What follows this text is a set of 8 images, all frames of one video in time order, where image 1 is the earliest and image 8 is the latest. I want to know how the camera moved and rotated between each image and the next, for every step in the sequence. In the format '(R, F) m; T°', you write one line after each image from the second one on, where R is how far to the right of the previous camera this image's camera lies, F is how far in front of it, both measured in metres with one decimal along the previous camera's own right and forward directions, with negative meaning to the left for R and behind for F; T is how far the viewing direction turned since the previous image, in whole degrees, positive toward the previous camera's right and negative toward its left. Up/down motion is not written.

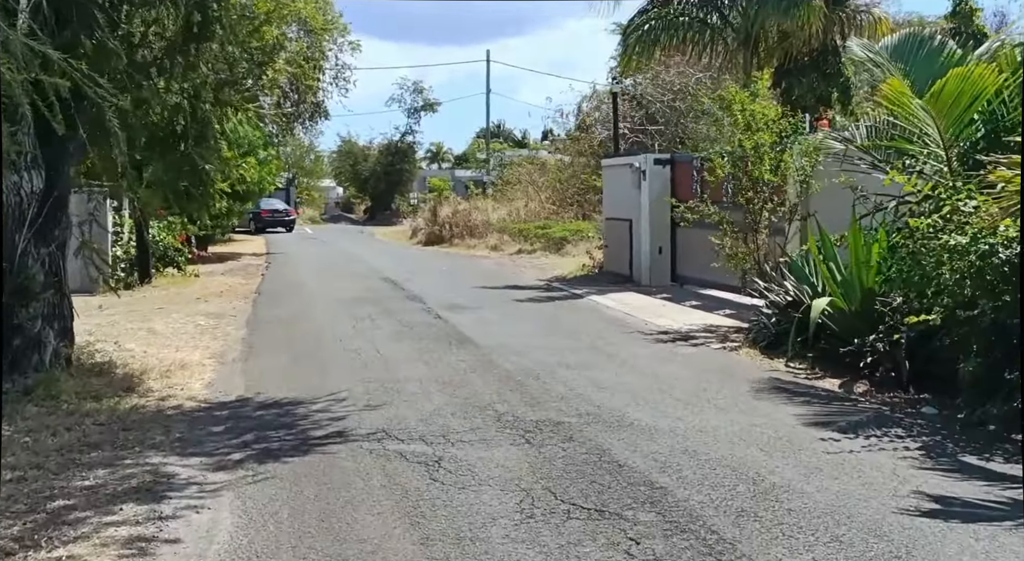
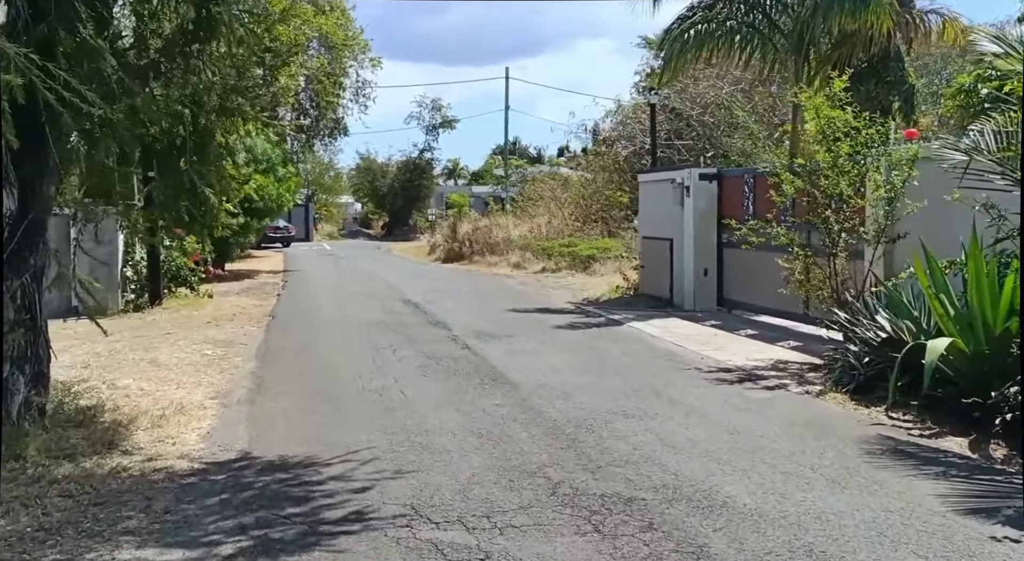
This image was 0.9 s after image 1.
(-0.3, +1.5) m; -1°
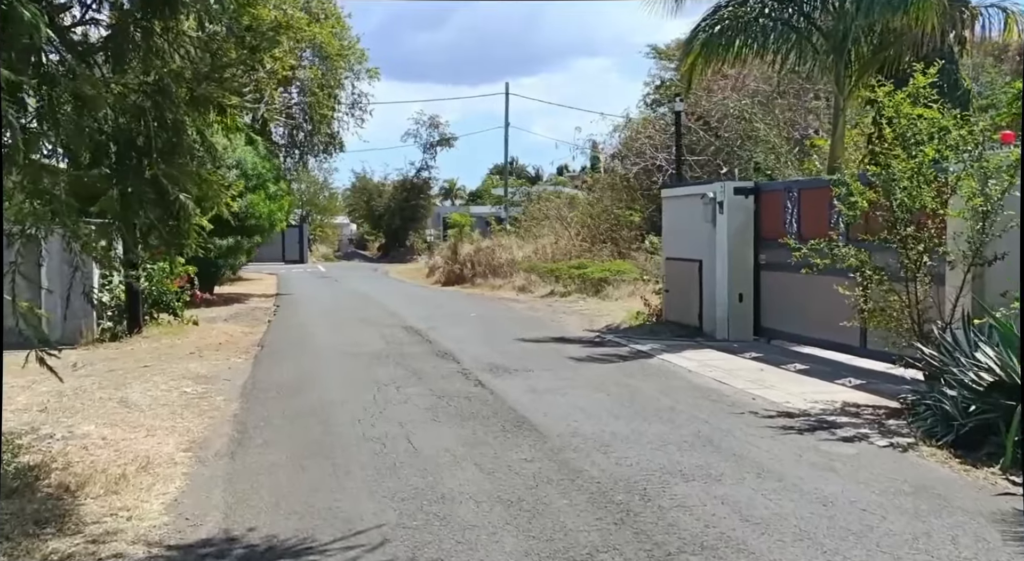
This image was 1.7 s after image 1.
(-0.3, +1.5) m; 0°
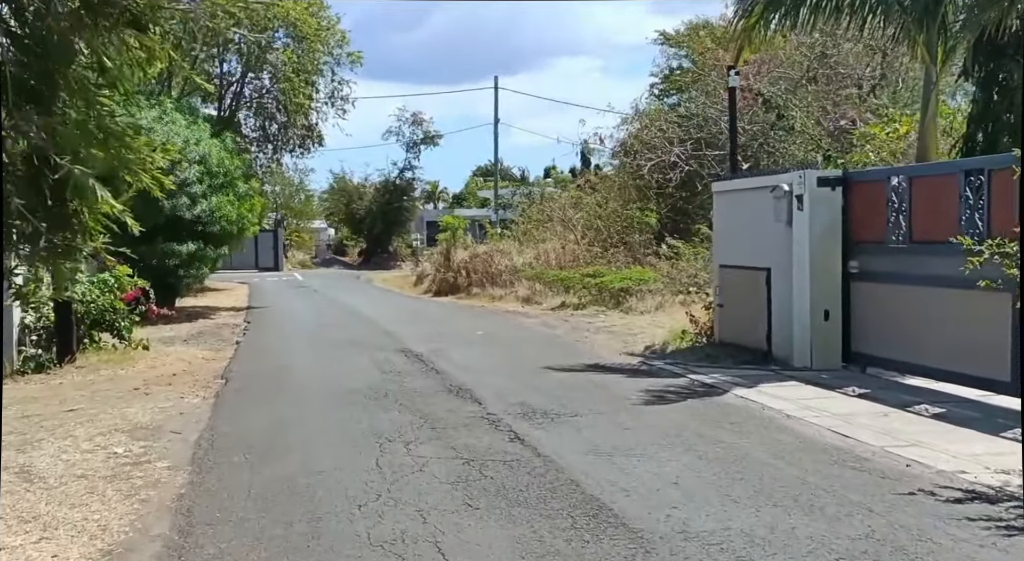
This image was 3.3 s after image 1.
(-0.5, +2.8) m; +1°
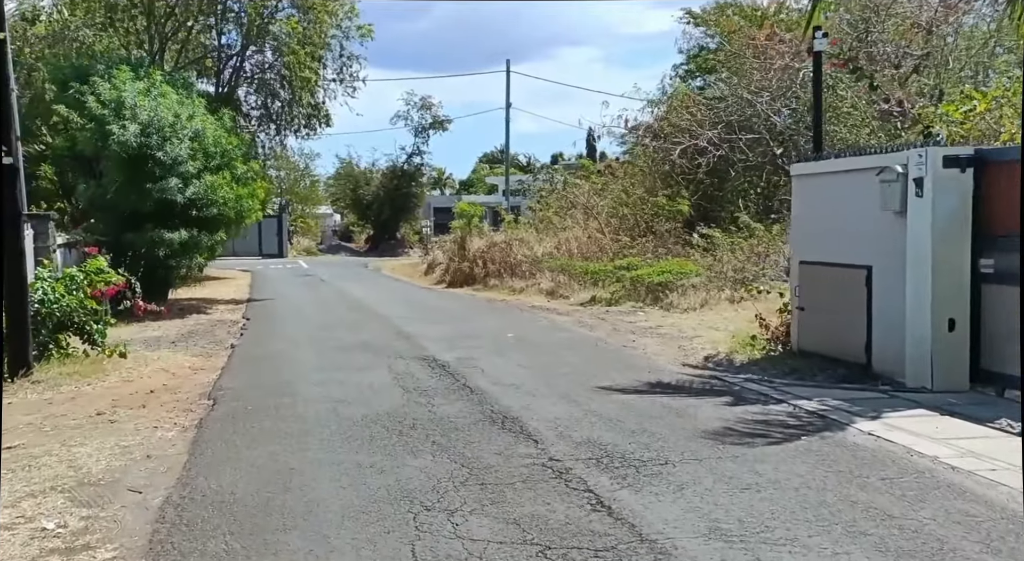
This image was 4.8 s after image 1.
(-0.4, +2.2) m; 0°
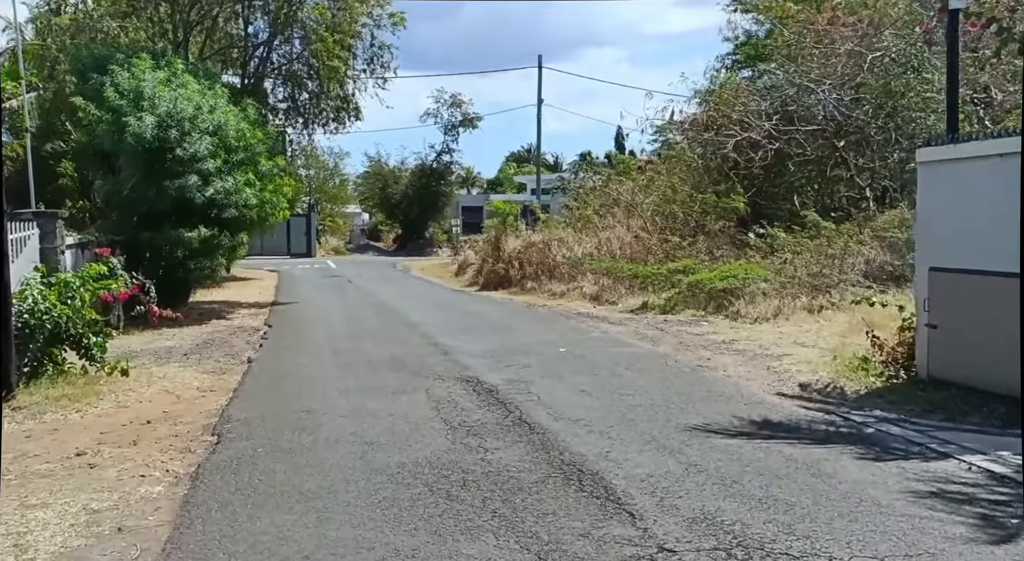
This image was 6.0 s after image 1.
(-0.4, +2.1) m; -1°
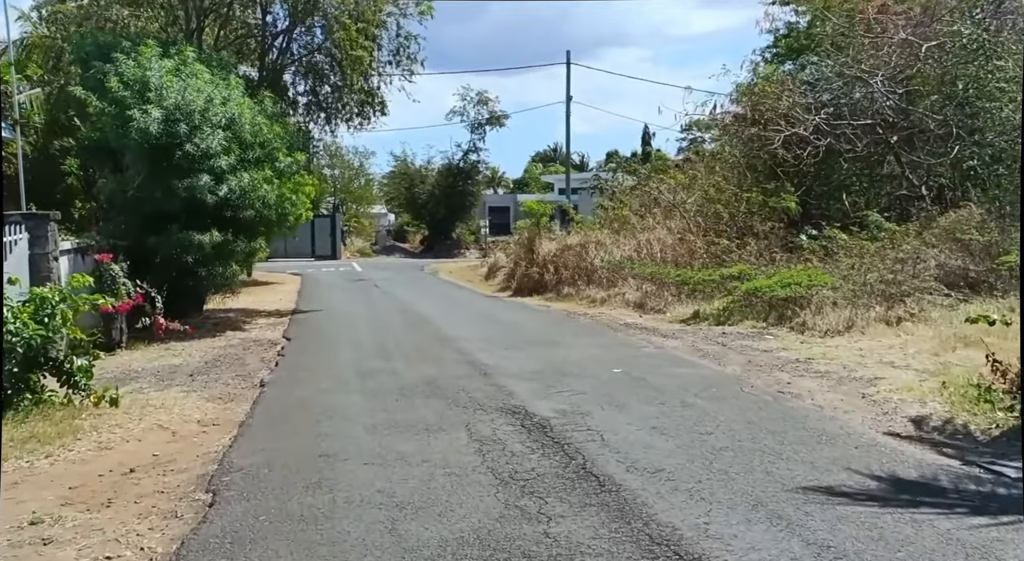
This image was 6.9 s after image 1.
(-0.3, +1.8) m; -1°
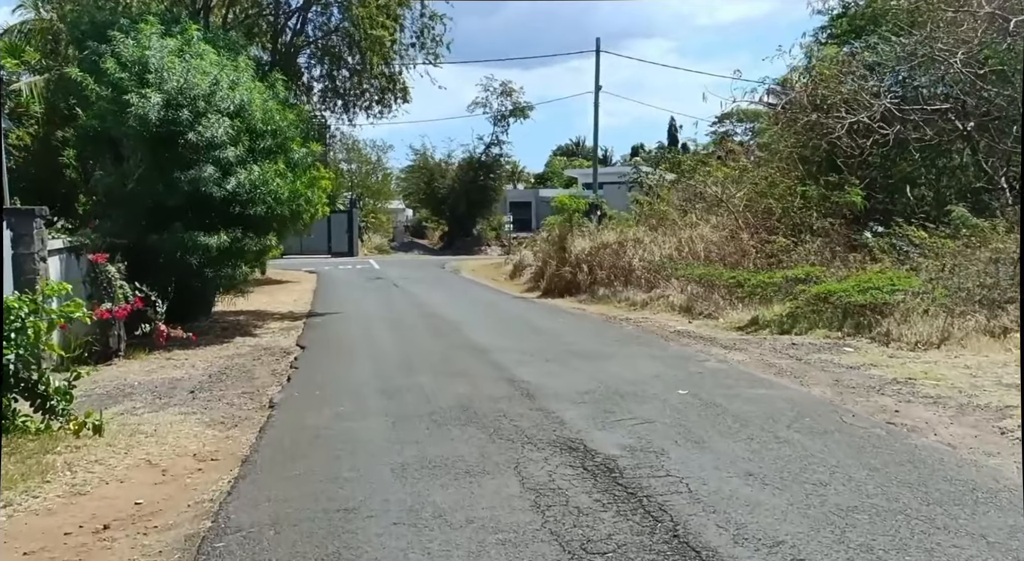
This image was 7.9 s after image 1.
(-0.3, +1.9) m; -1°
